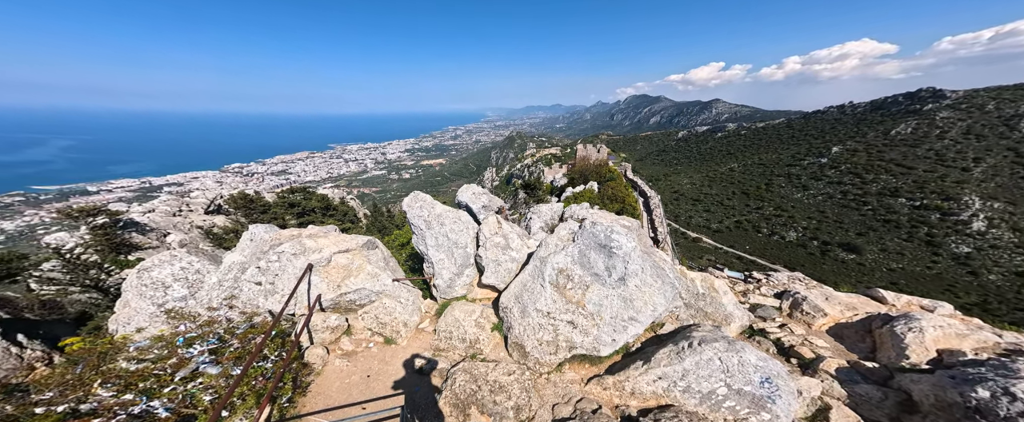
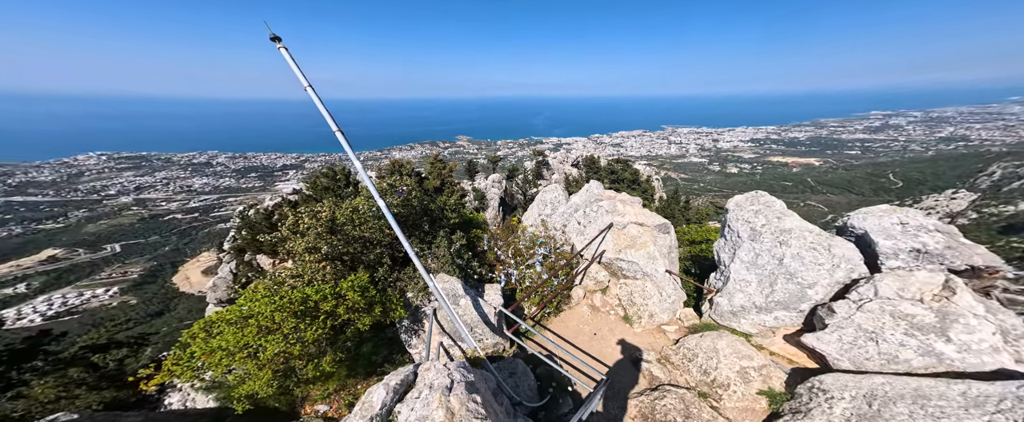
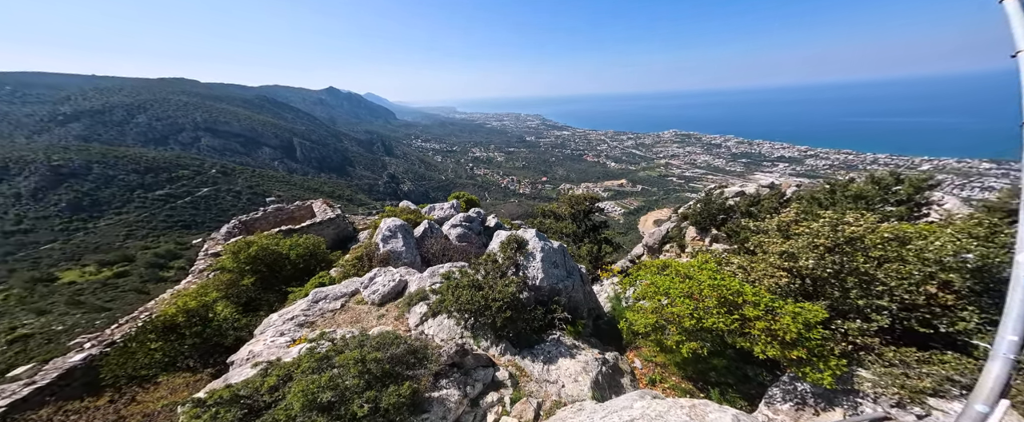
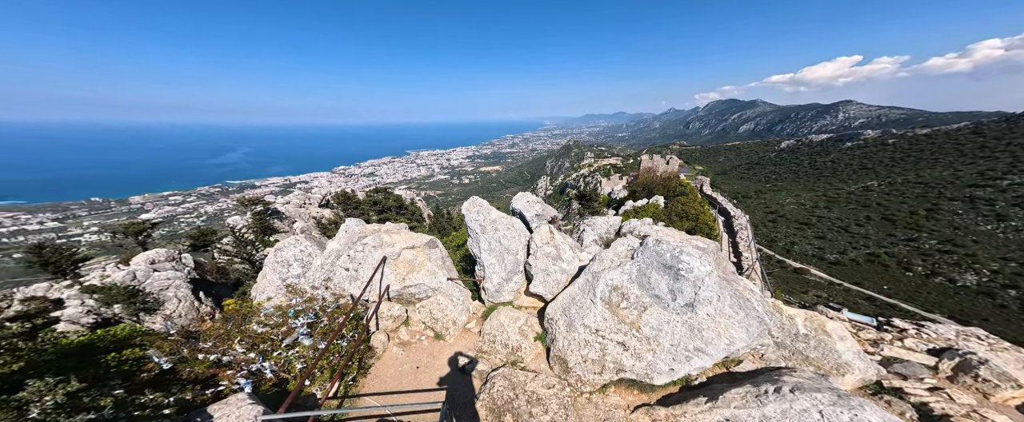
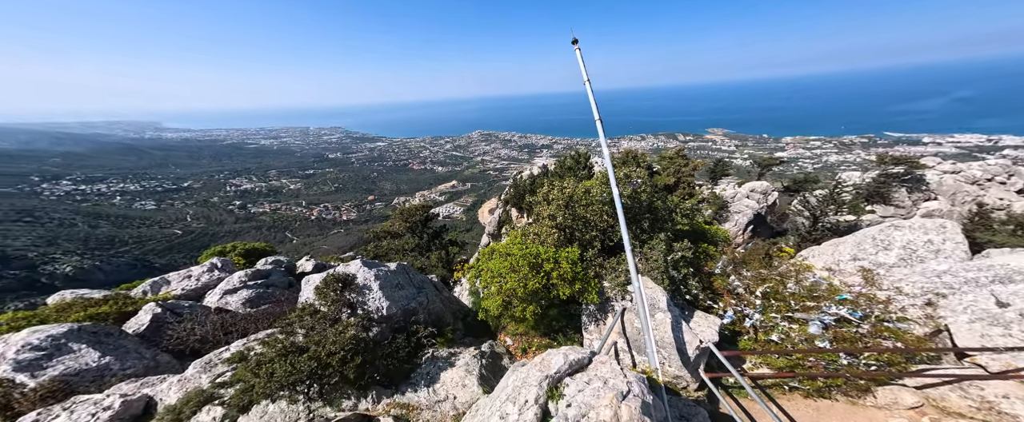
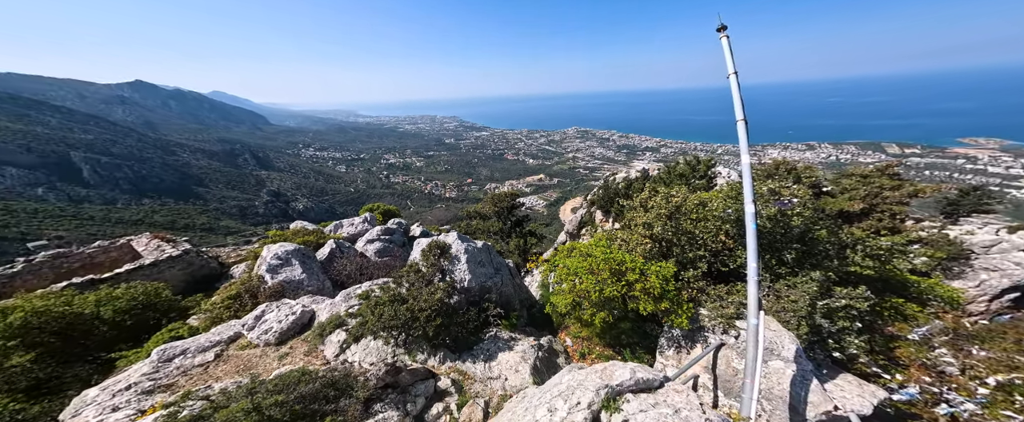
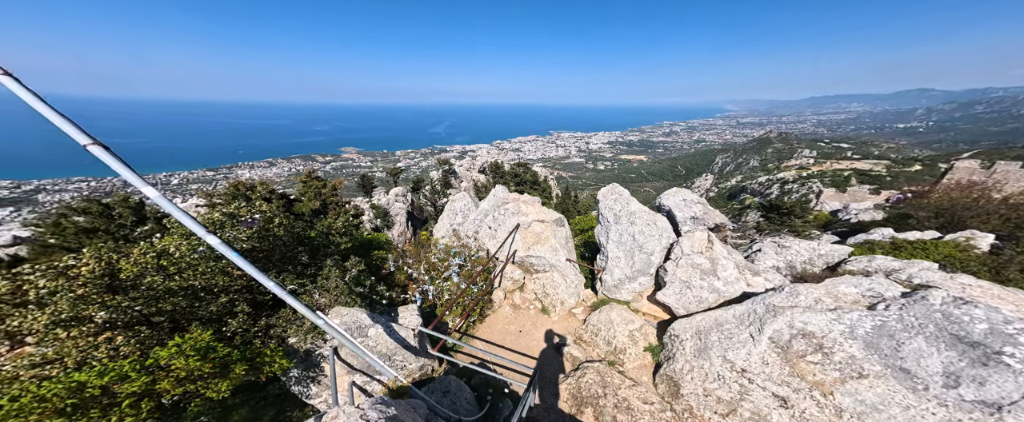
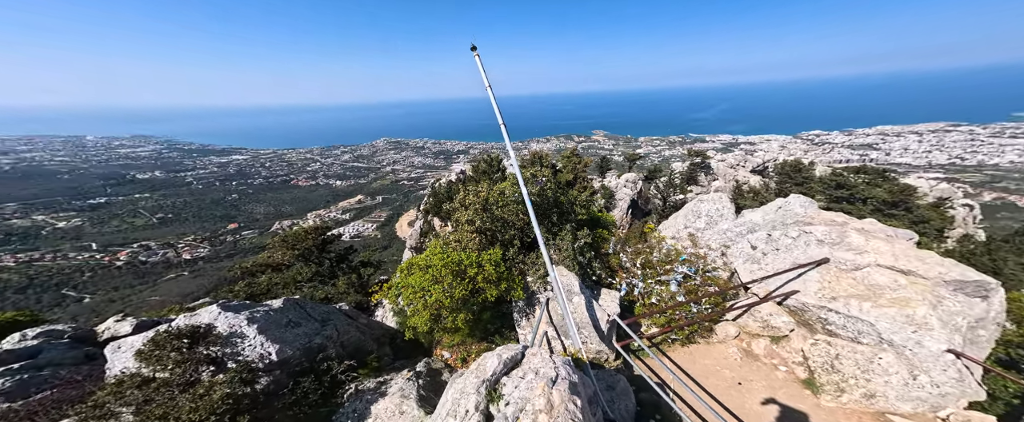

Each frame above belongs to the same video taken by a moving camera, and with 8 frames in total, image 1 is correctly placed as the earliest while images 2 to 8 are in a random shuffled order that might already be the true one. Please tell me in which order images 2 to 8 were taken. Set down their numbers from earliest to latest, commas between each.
4, 7, 2, 8, 5, 6, 3
